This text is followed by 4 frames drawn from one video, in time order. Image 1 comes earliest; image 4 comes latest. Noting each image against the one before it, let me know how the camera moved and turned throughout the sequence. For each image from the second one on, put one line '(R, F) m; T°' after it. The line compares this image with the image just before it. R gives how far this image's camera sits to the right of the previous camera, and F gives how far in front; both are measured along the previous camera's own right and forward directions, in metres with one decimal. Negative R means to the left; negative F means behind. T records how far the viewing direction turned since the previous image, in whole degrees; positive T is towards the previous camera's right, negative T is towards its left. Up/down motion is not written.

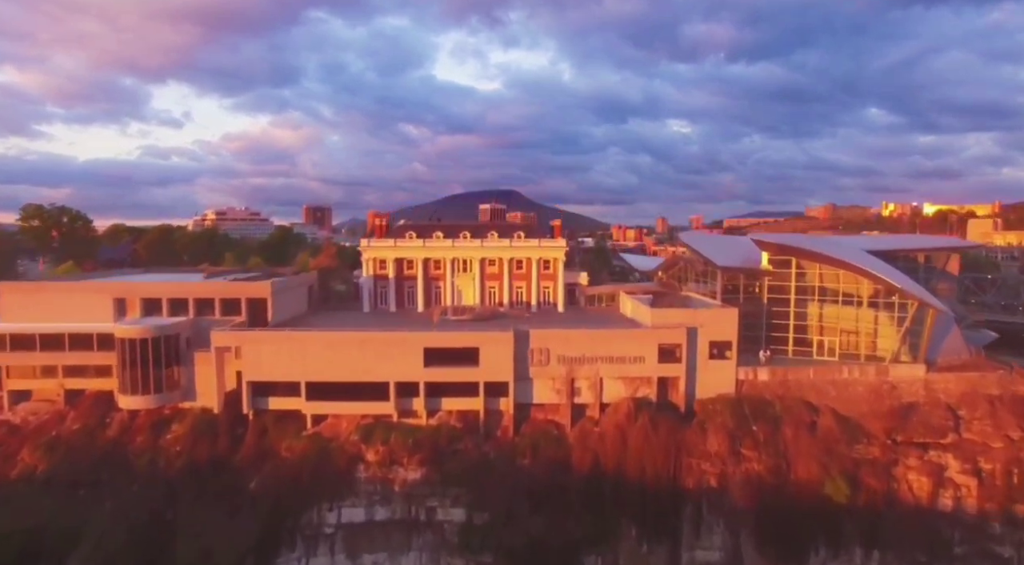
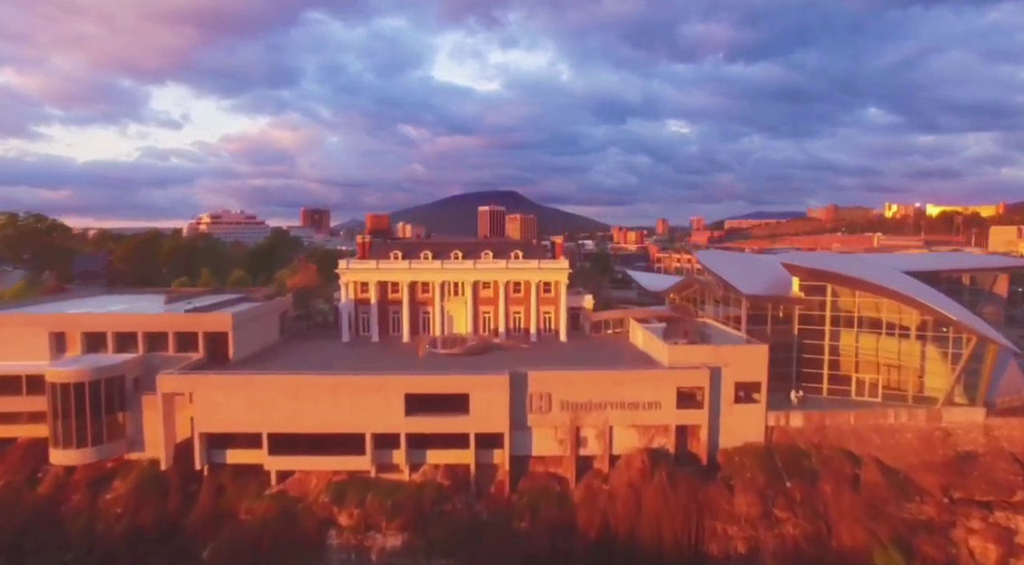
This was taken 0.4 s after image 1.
(+0.1, +1.9) m; 0°
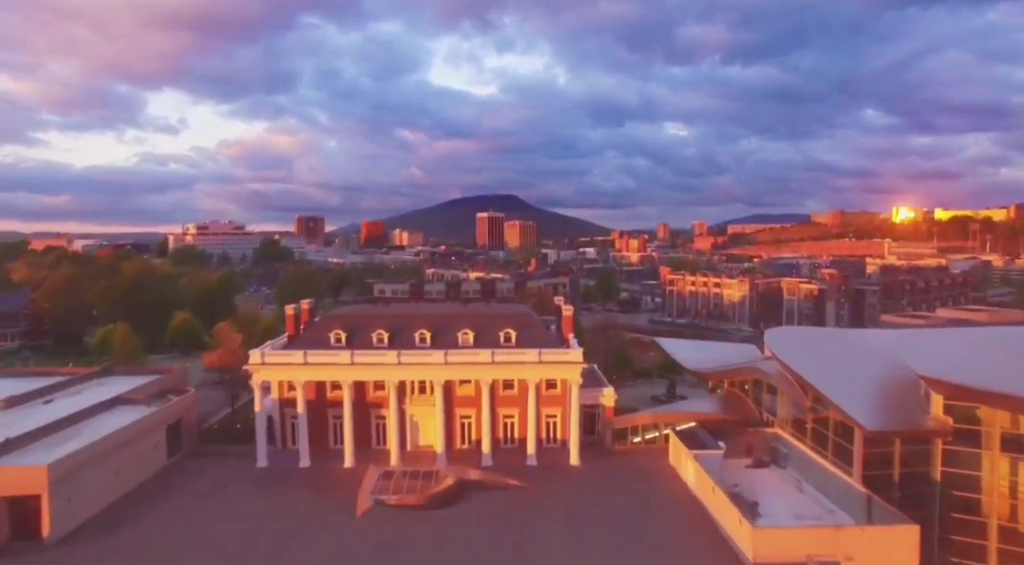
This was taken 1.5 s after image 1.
(+0.2, +4.8) m; 0°
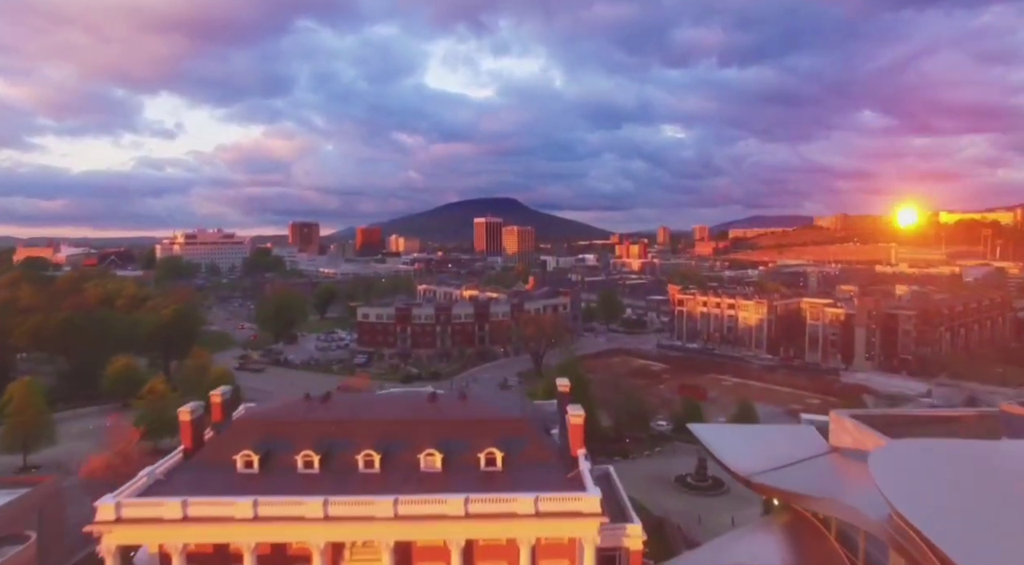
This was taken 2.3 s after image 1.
(+0.2, +3.6) m; 0°
